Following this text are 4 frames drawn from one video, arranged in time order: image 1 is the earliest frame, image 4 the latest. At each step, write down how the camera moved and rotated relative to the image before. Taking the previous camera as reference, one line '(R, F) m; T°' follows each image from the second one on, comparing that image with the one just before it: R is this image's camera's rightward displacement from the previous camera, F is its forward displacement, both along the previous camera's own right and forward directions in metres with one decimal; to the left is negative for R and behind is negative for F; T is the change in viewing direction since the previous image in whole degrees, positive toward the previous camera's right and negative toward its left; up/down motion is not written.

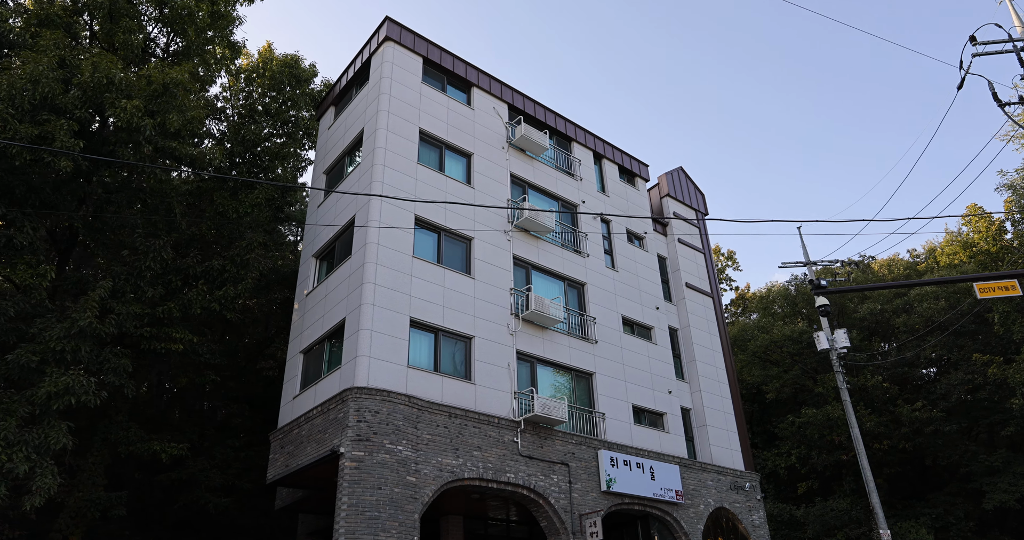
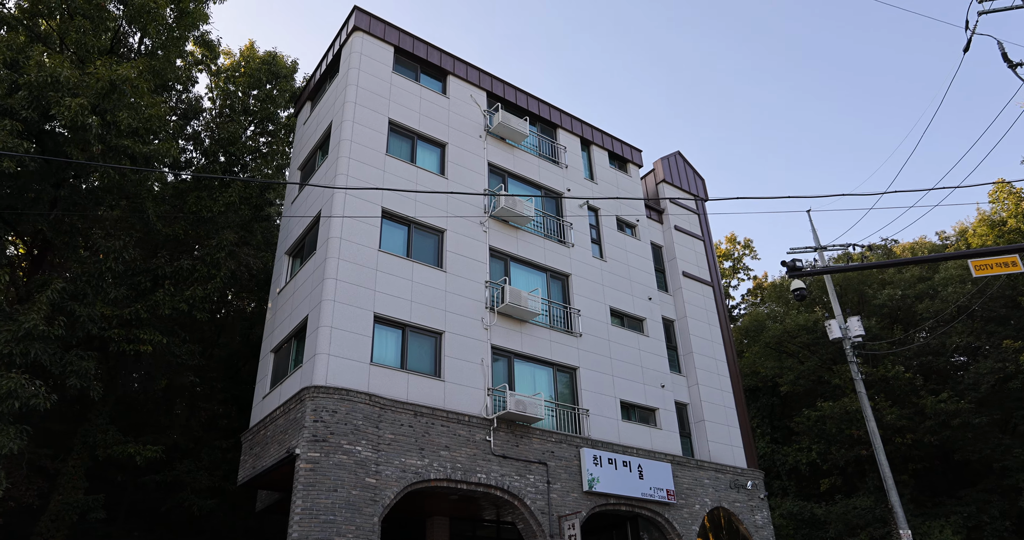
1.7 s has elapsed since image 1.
(+1.8, +0.8) m; -3°
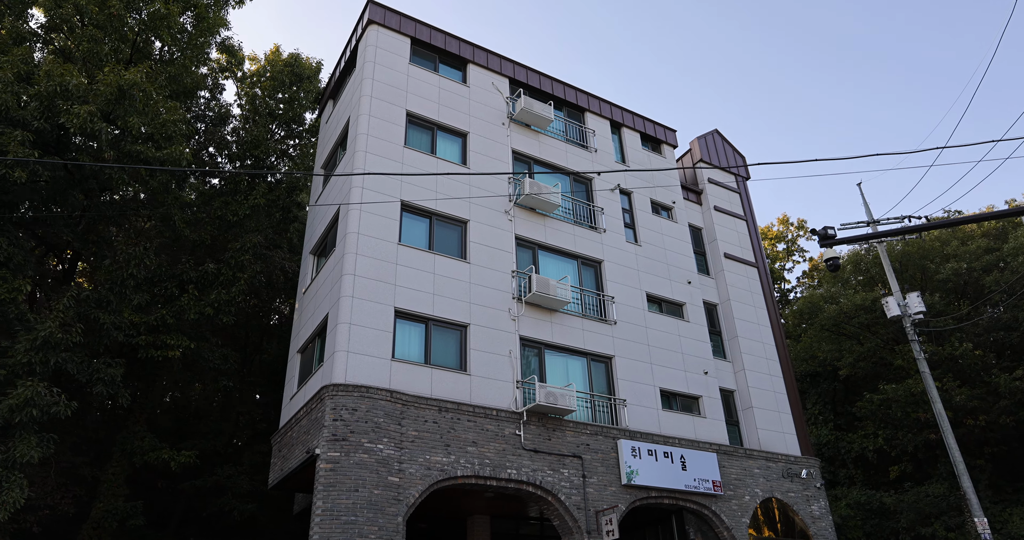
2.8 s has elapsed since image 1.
(+0.8, +0.8) m; -4°
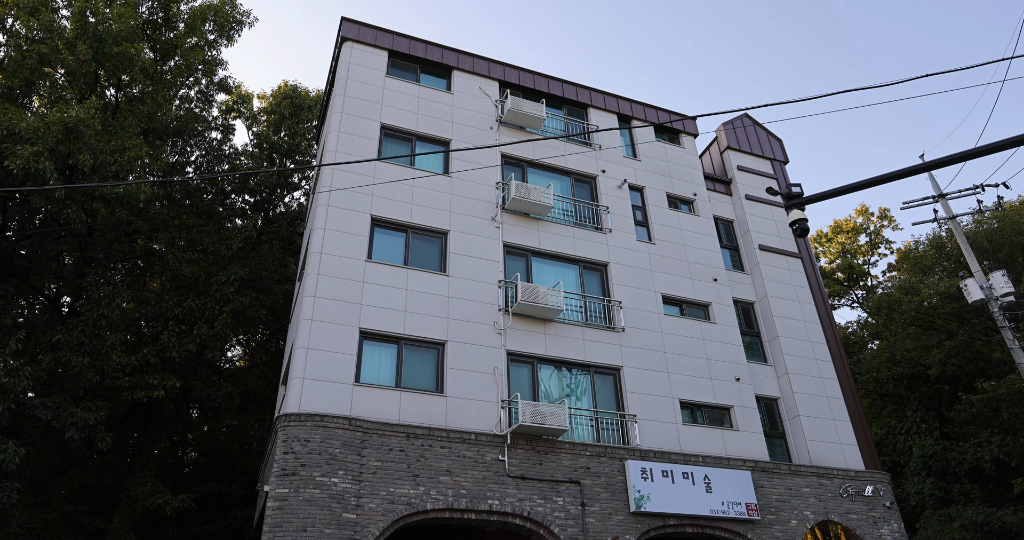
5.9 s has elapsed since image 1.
(+3.0, +2.0) m; -8°
